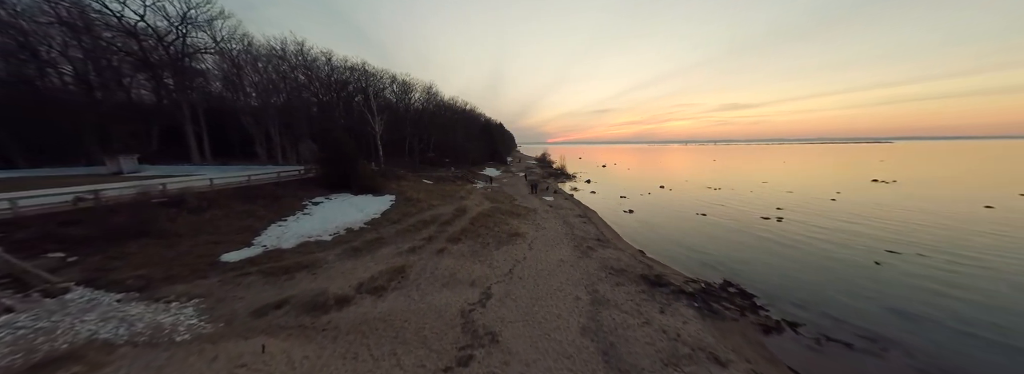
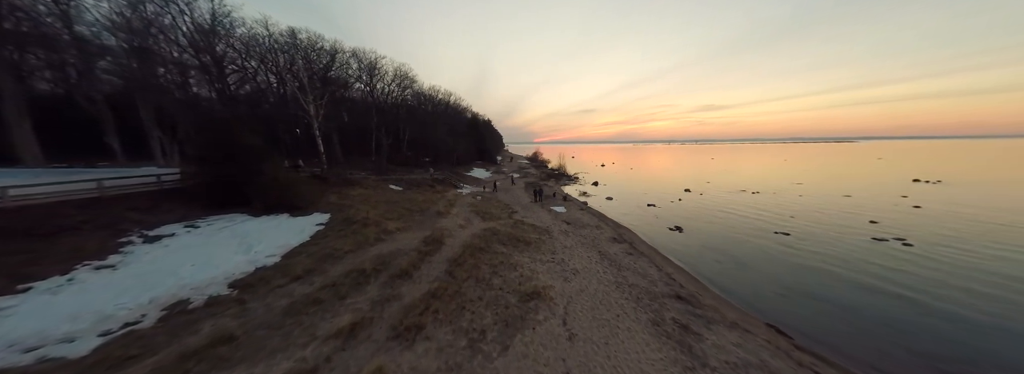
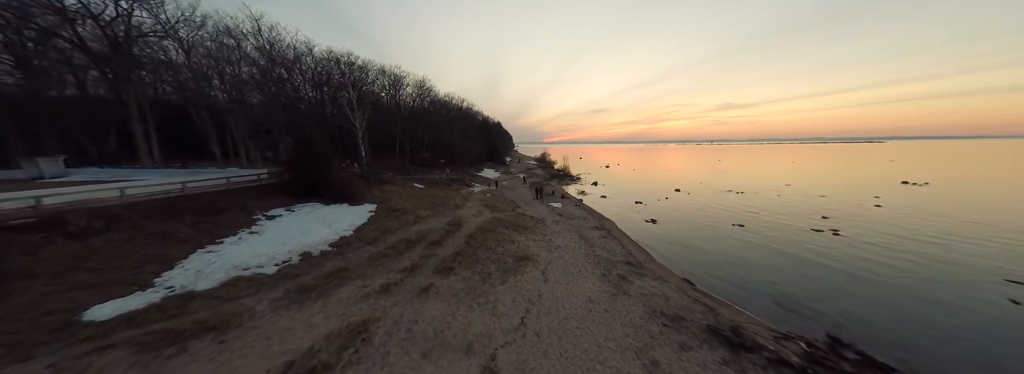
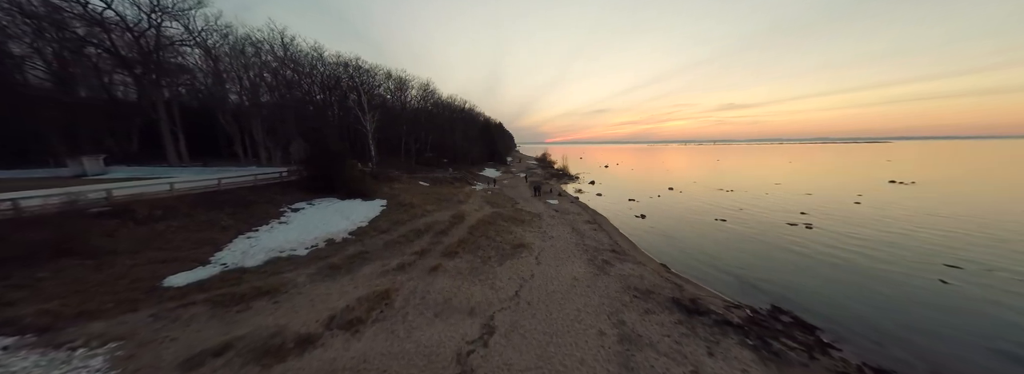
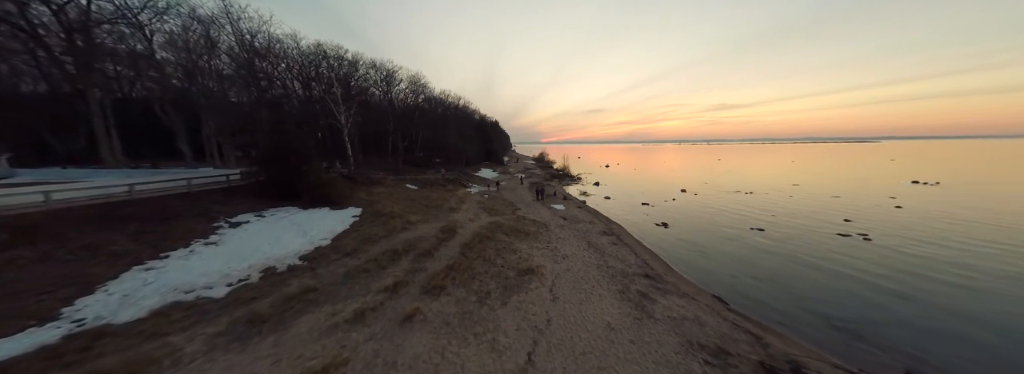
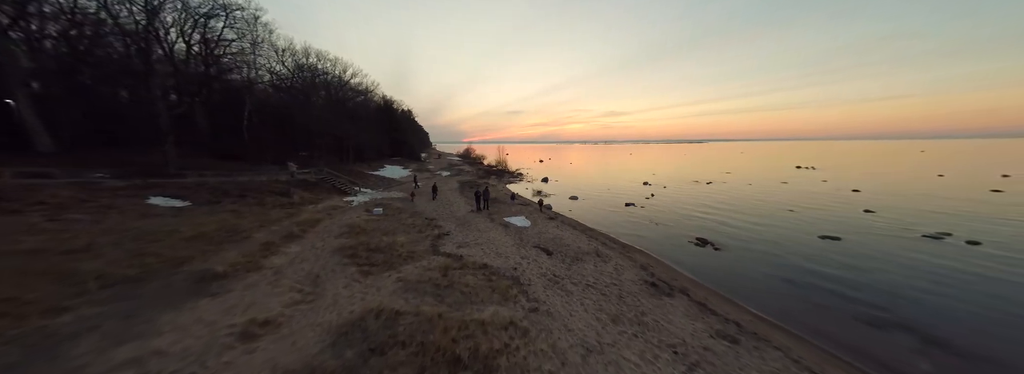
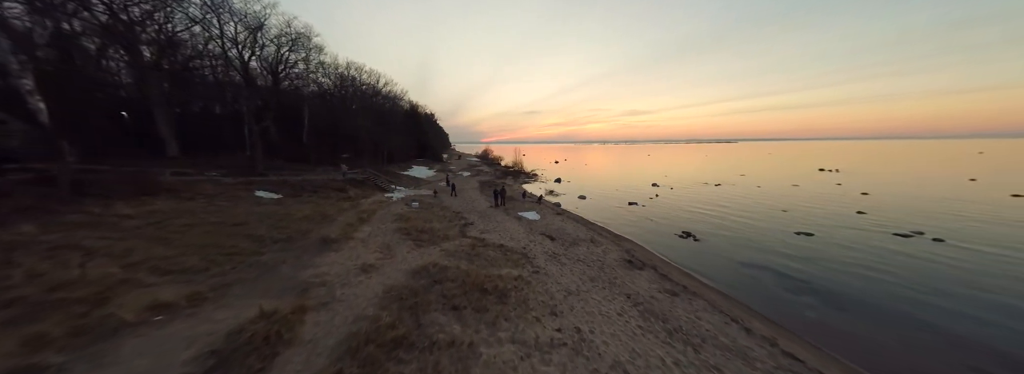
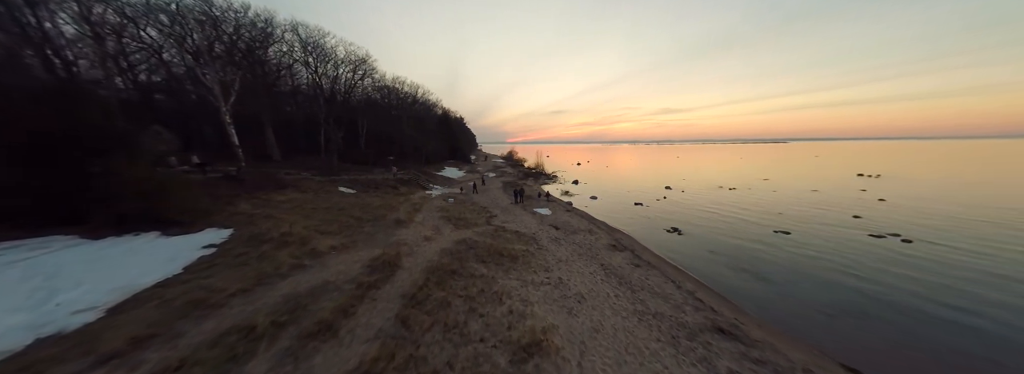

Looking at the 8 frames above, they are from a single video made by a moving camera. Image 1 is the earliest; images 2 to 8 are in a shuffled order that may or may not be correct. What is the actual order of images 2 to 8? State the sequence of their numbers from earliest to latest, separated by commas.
4, 3, 5, 2, 8, 7, 6
